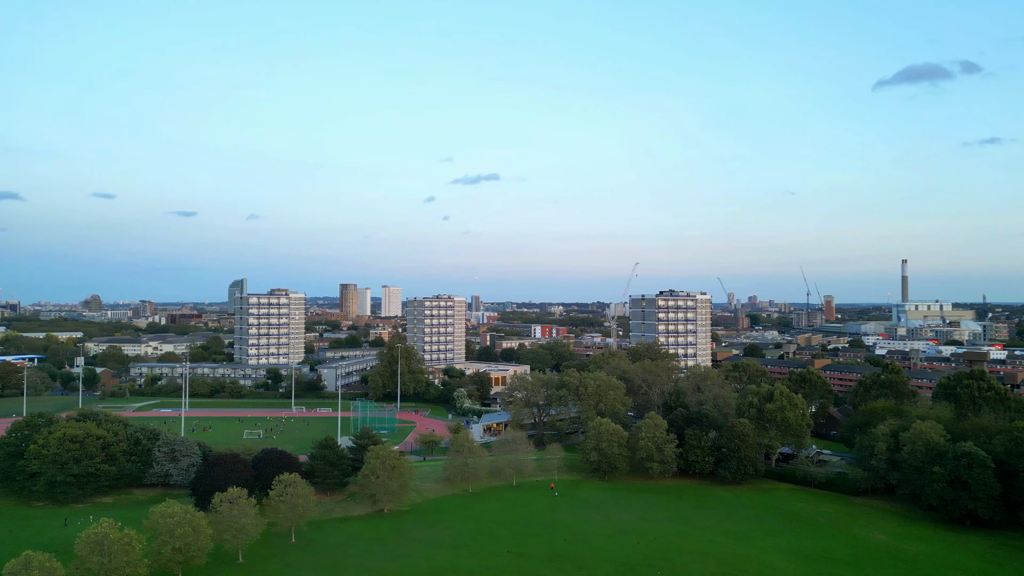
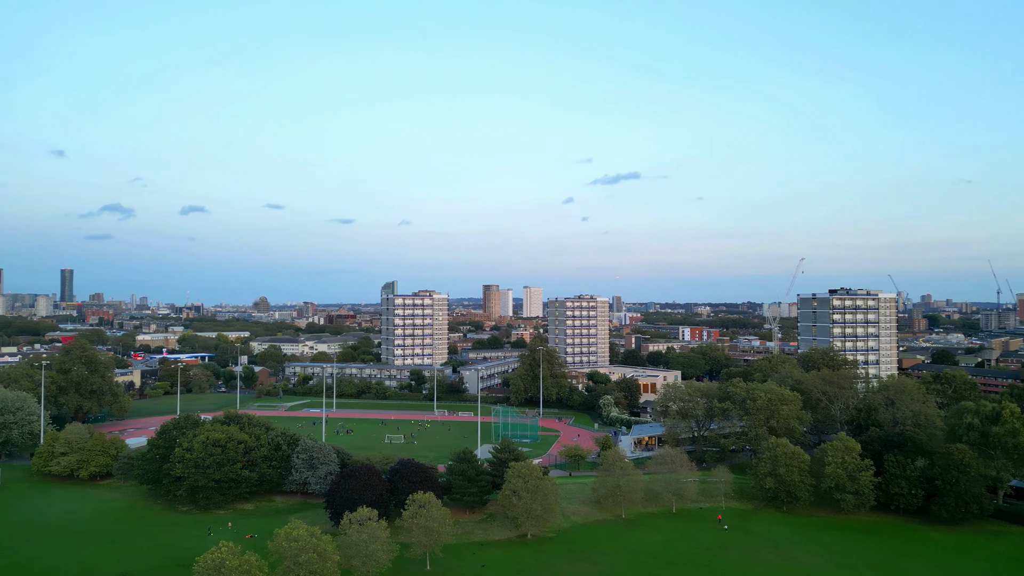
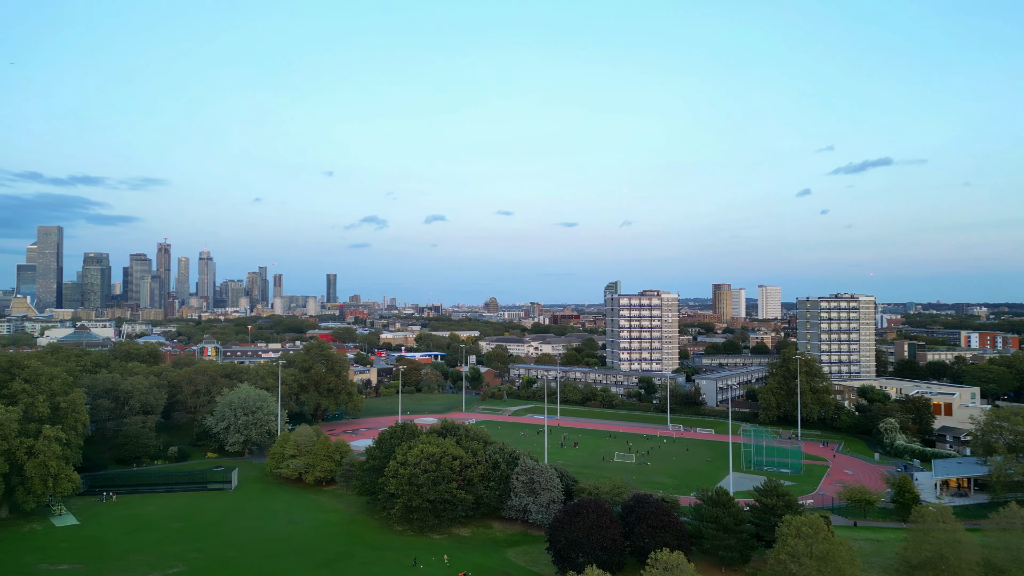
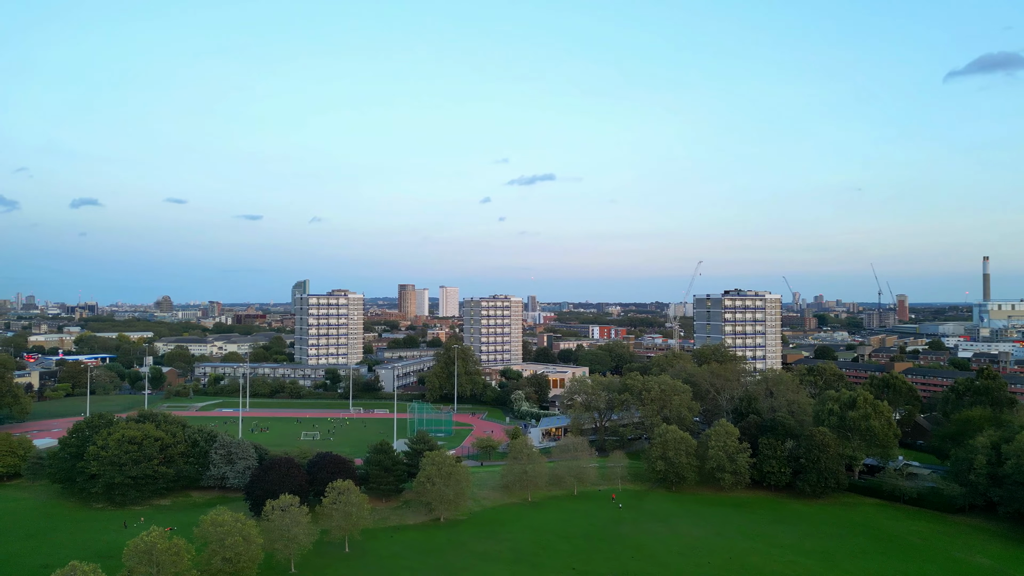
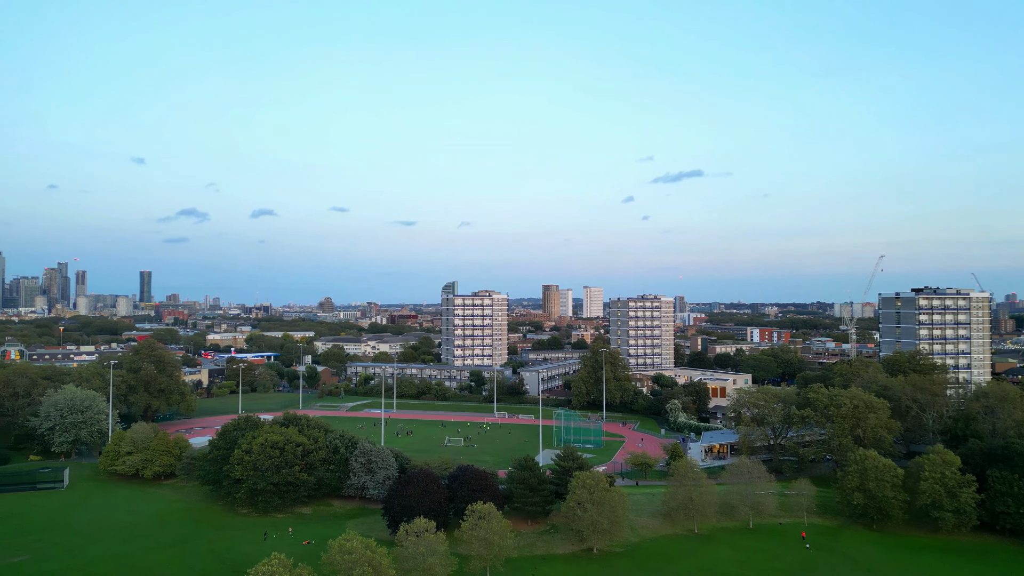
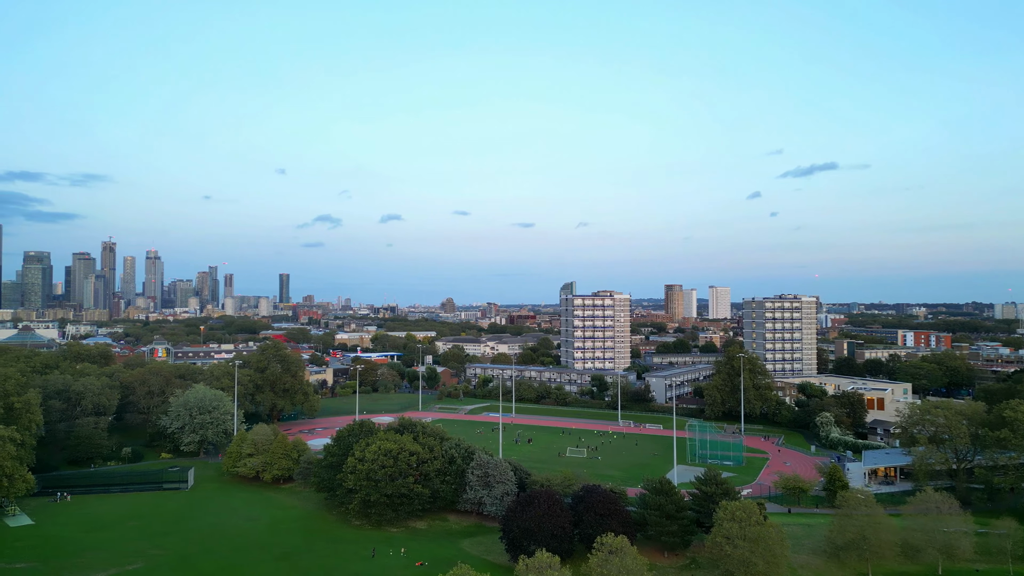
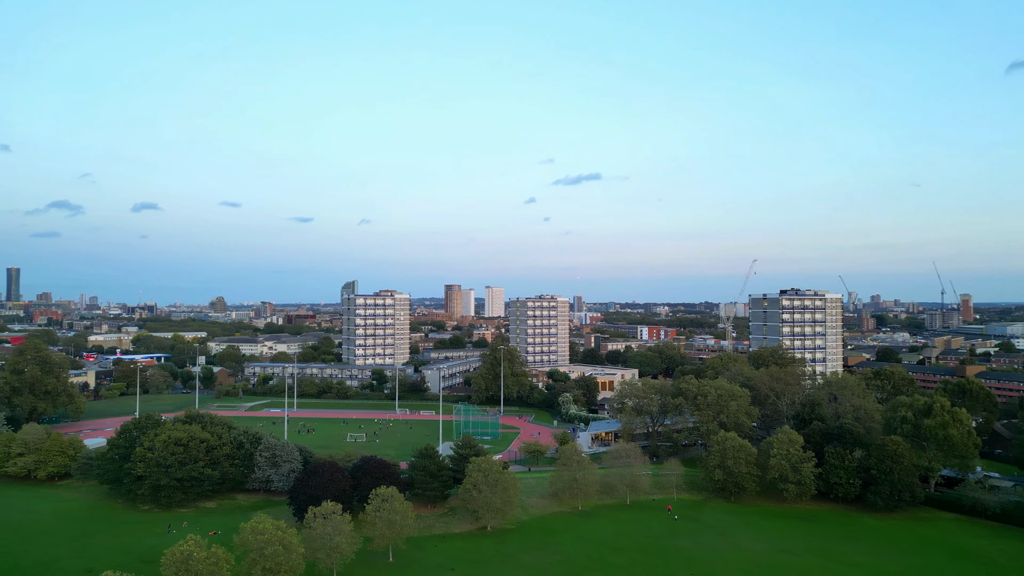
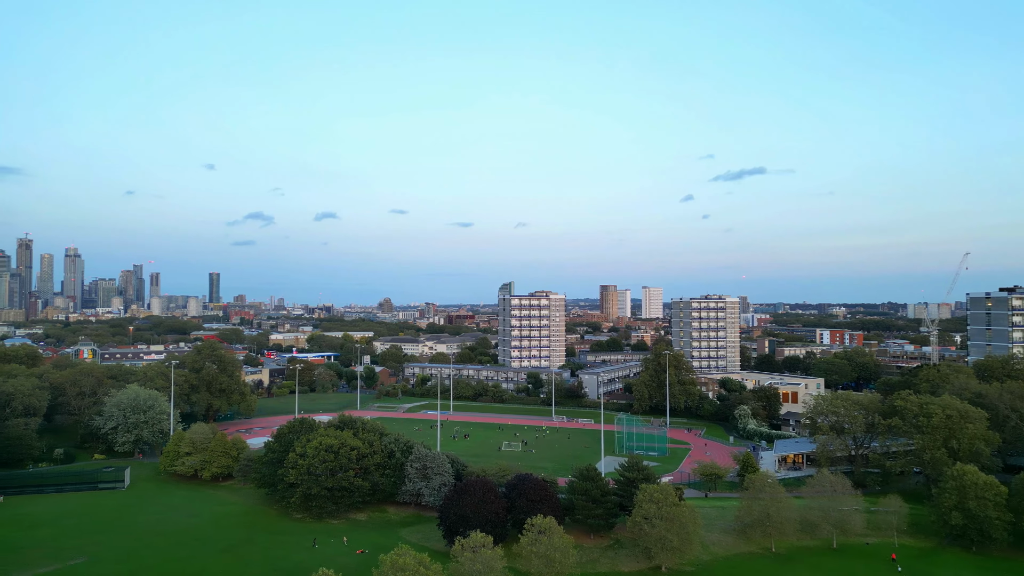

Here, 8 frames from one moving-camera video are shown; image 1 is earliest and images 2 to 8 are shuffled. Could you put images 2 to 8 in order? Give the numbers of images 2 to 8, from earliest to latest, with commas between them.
4, 7, 2, 5, 8, 6, 3
